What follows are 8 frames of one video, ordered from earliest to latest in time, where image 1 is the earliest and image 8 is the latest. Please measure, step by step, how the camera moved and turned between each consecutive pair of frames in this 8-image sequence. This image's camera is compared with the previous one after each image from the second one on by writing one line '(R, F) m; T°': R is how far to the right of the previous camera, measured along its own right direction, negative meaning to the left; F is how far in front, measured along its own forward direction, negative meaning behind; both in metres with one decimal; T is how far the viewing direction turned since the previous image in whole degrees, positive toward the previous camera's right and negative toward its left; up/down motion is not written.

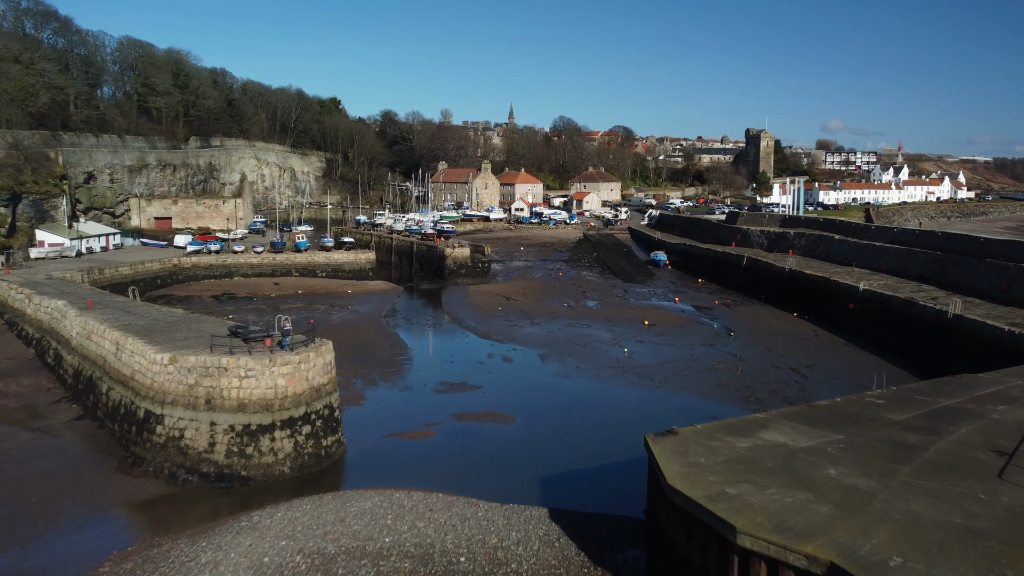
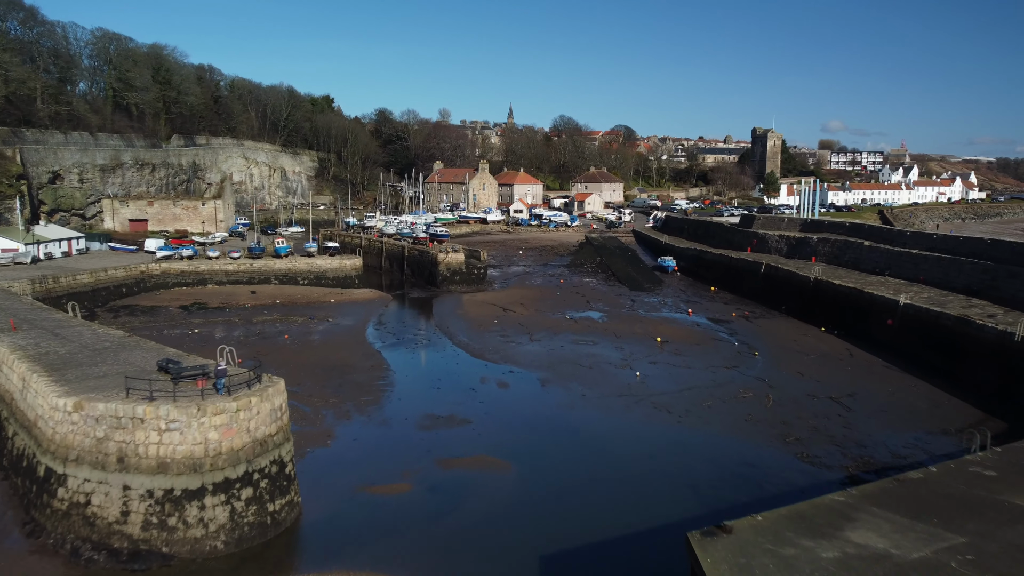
(+0.1, +2.5) m; 0°
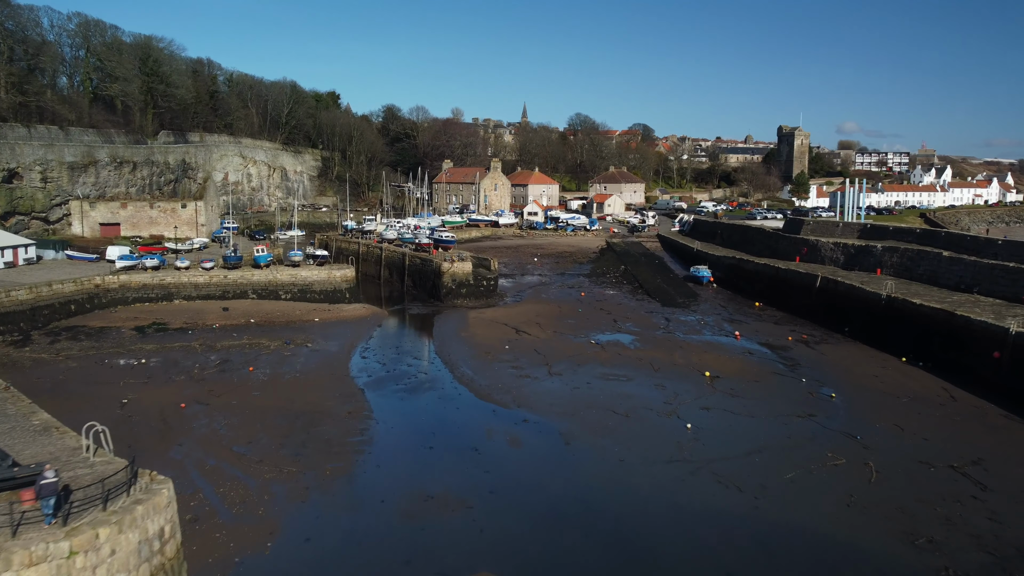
(0.0, +4.0) m; -1°
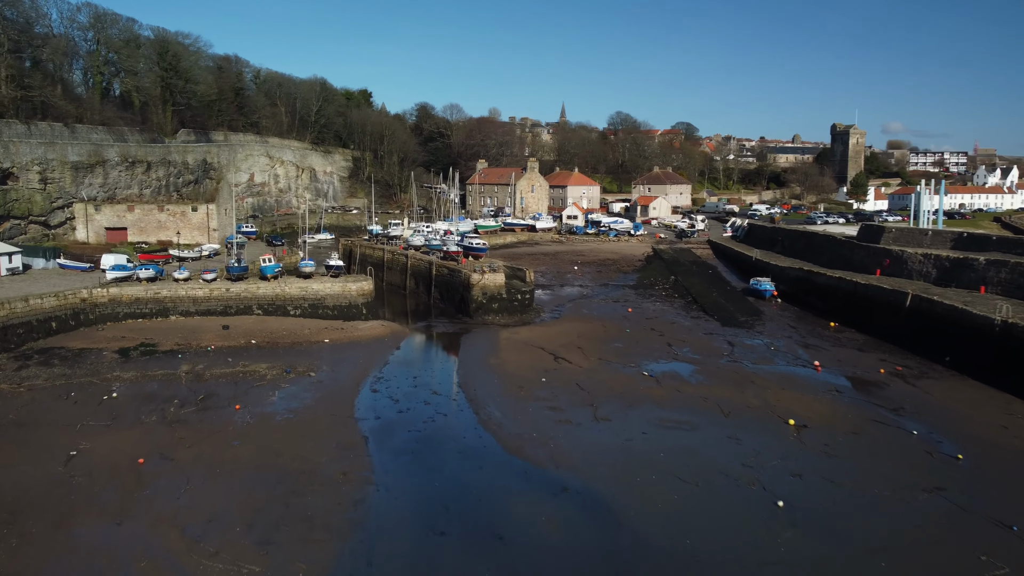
(0.0, +3.2) m; -3°
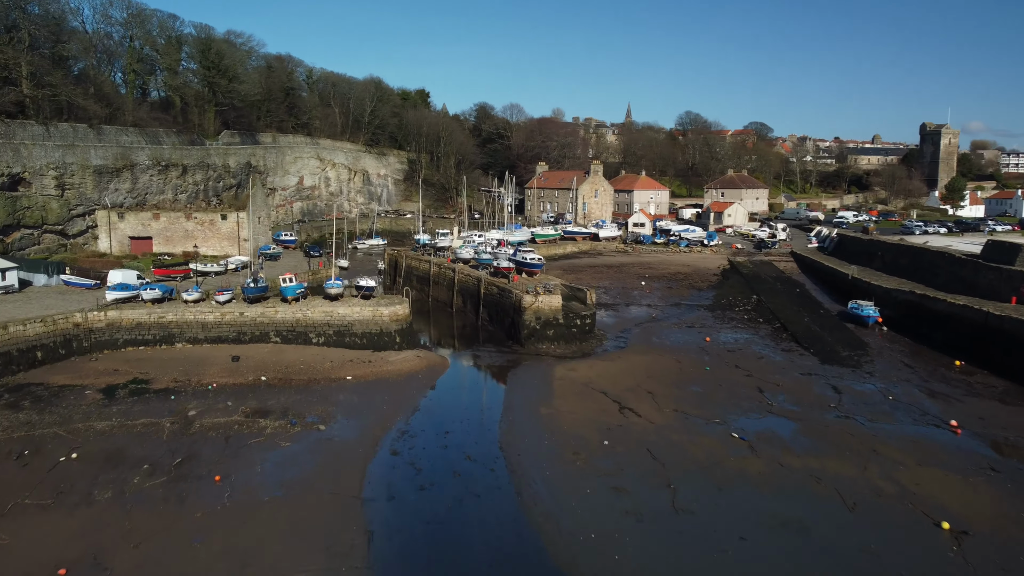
(+0.1, +3.5) m; -4°
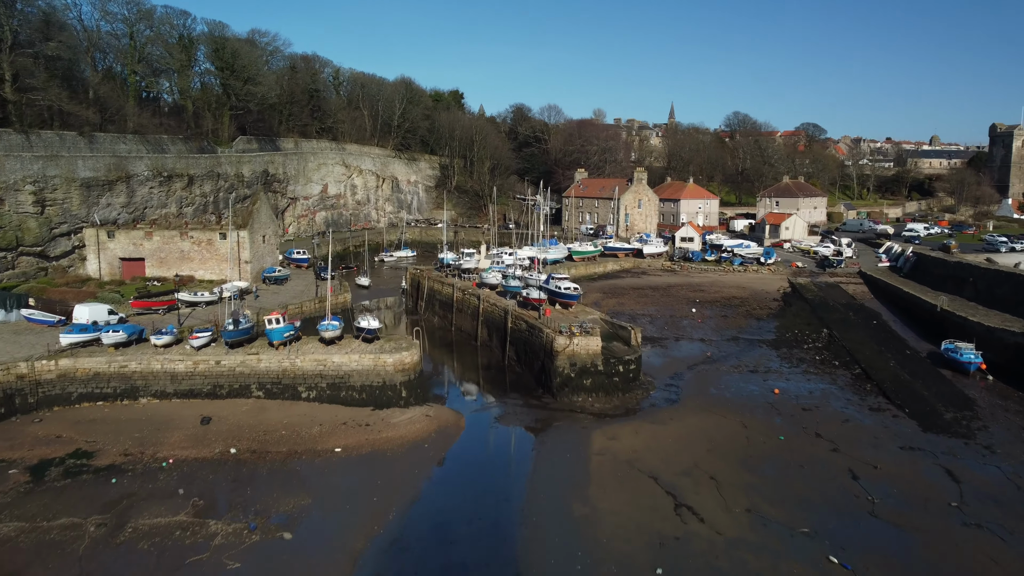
(+0.2, +3.4) m; -3°
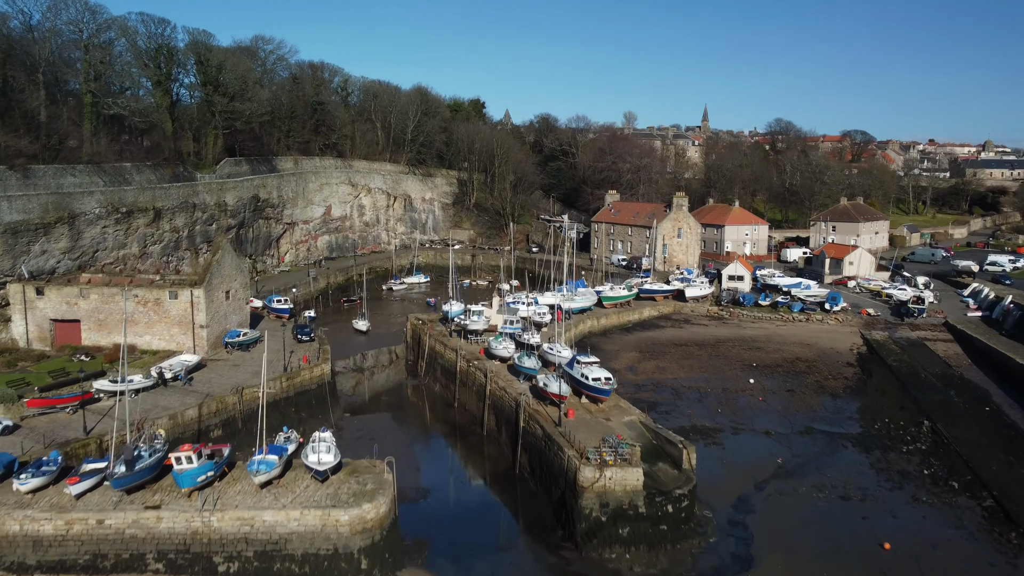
(+0.3, +5.0) m; -2°
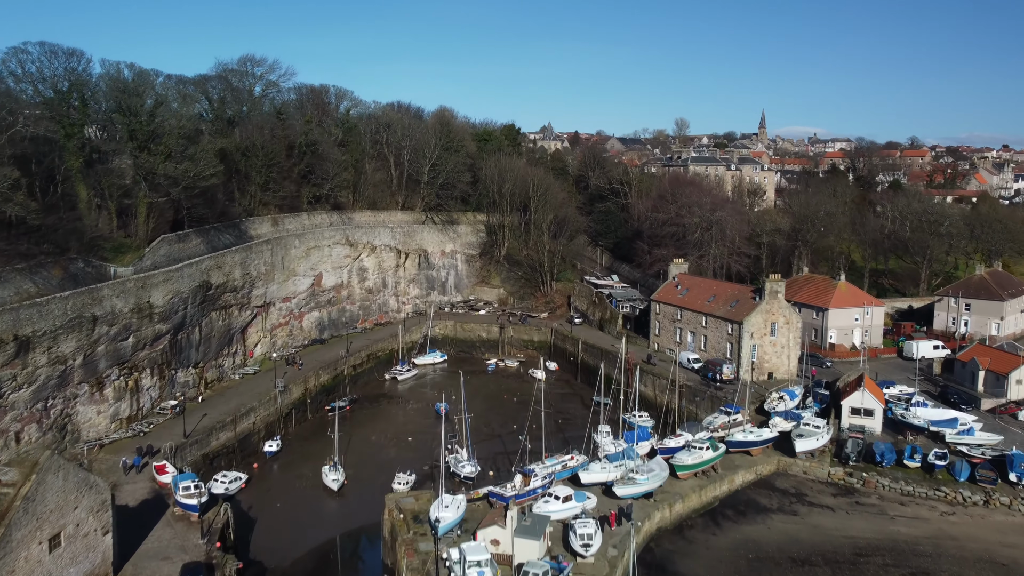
(+0.3, +9.4) m; -3°
